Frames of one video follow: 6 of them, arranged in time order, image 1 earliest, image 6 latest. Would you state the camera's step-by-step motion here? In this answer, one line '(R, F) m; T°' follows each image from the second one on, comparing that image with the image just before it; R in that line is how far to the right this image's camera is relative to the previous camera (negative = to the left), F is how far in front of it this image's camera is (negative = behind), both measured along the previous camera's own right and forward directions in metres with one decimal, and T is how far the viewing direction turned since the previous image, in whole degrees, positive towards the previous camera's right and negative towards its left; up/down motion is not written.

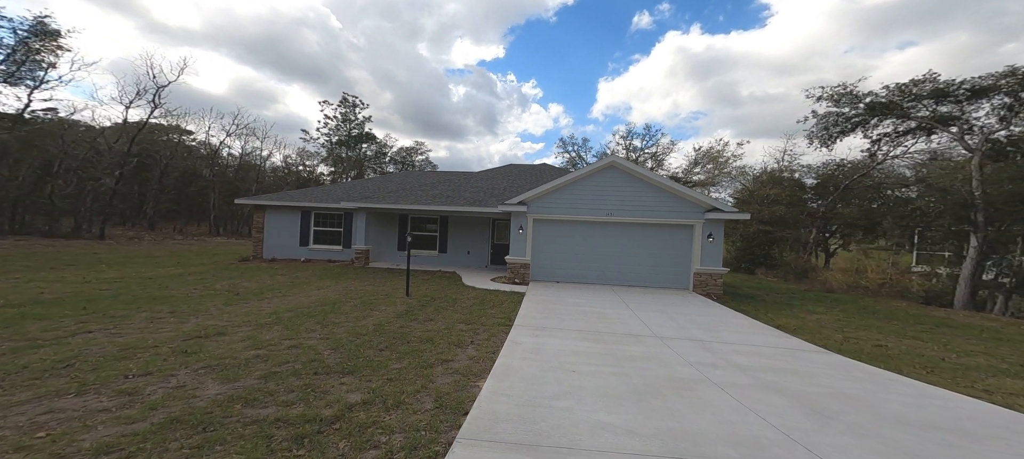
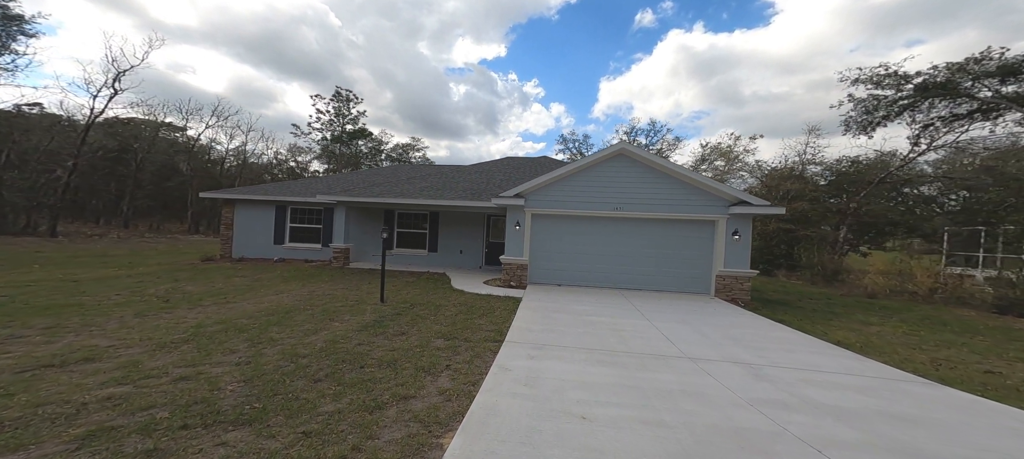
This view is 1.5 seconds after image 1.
(+0.2, +1.5) m; 0°
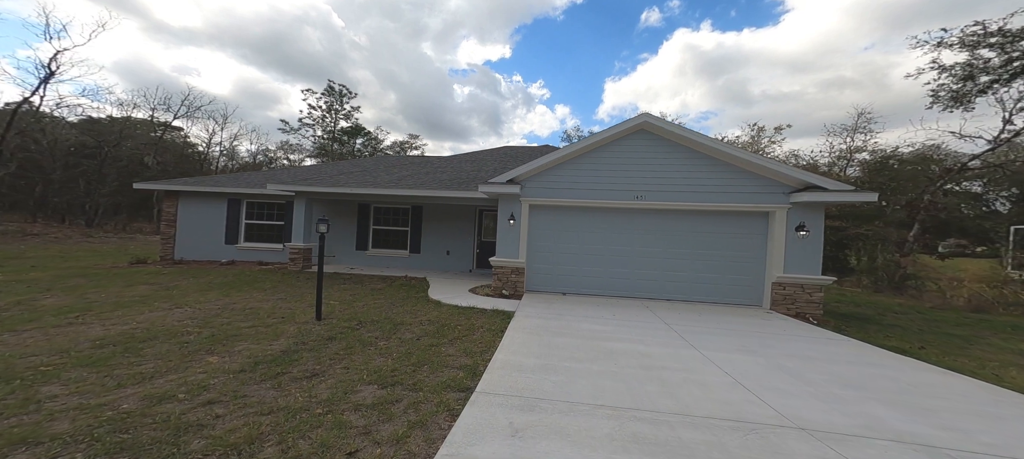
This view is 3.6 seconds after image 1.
(+0.3, +2.3) m; -1°
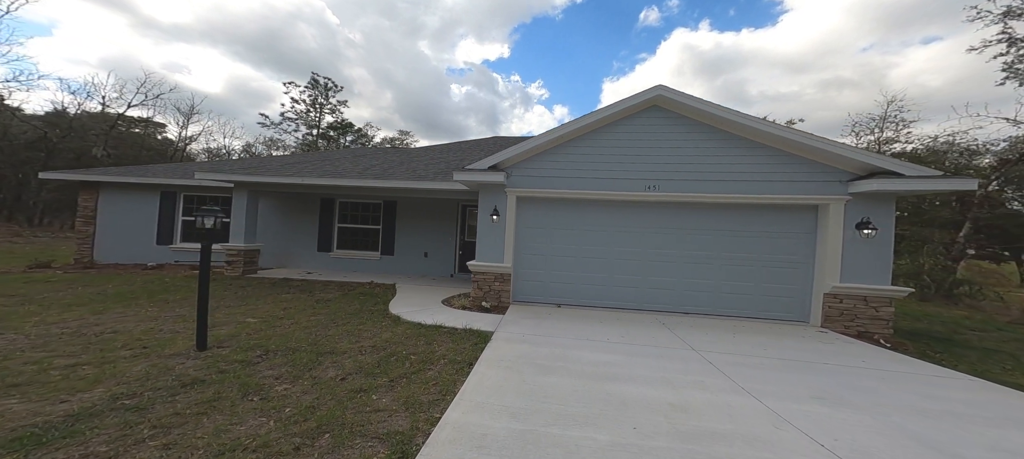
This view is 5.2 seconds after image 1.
(+0.3, +1.7) m; 0°
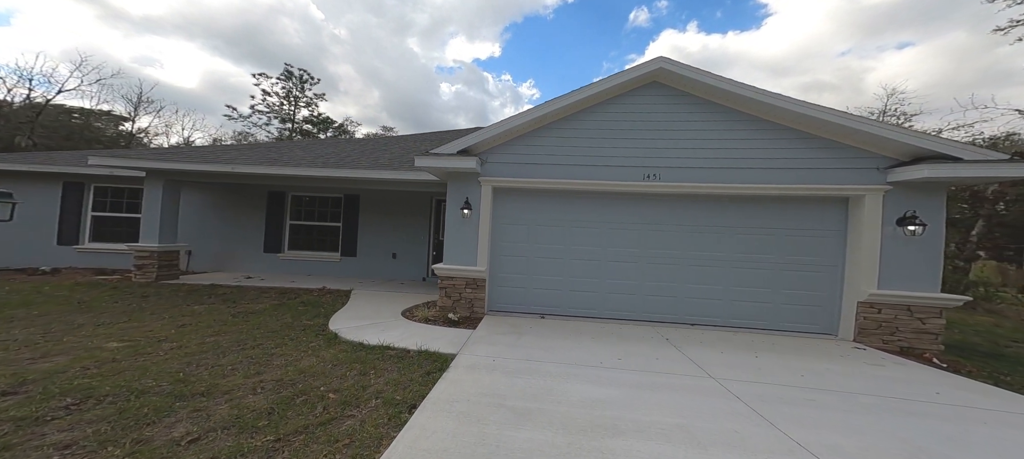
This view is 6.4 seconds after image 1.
(+0.2, +1.2) m; +2°
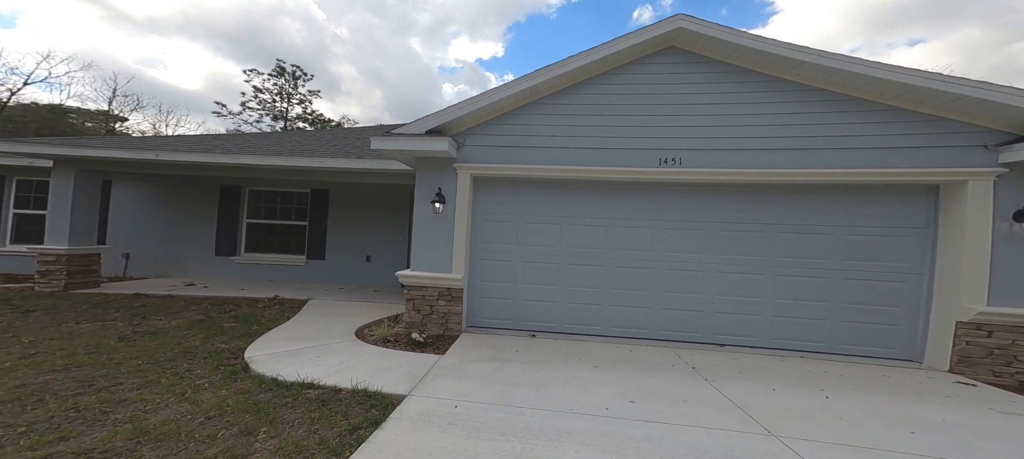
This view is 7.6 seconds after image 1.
(+0.3, +1.3) m; -1°
